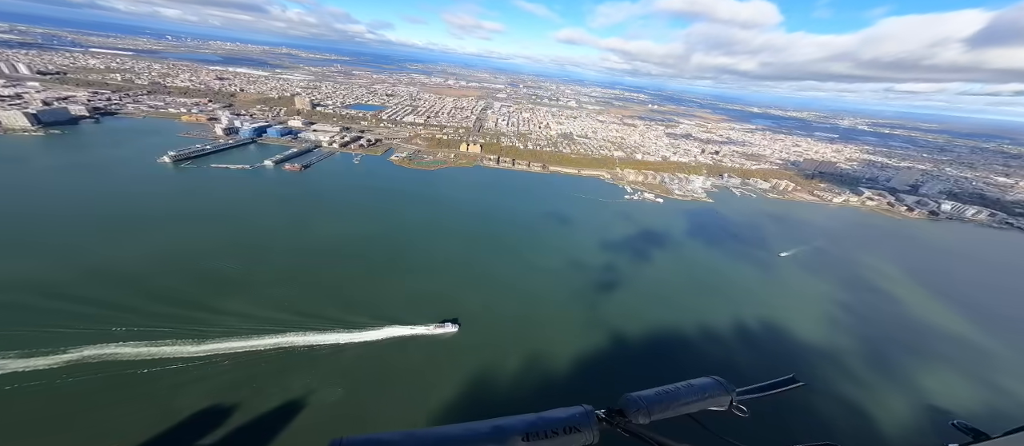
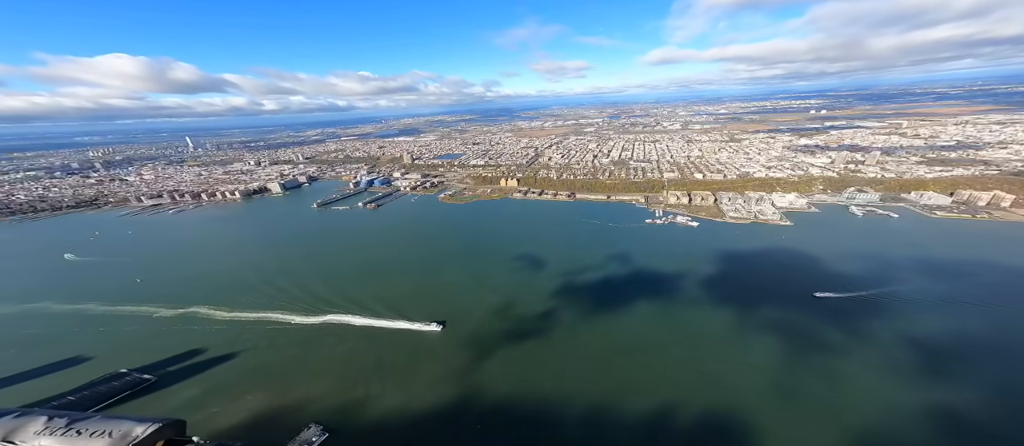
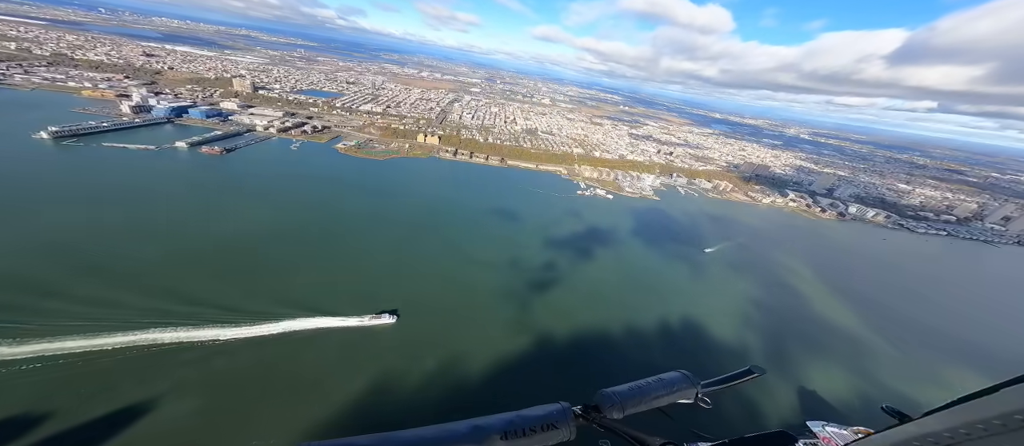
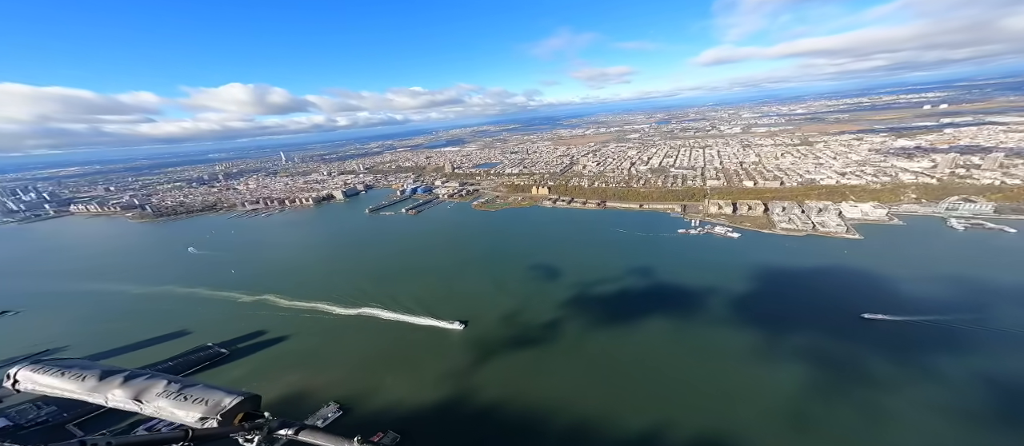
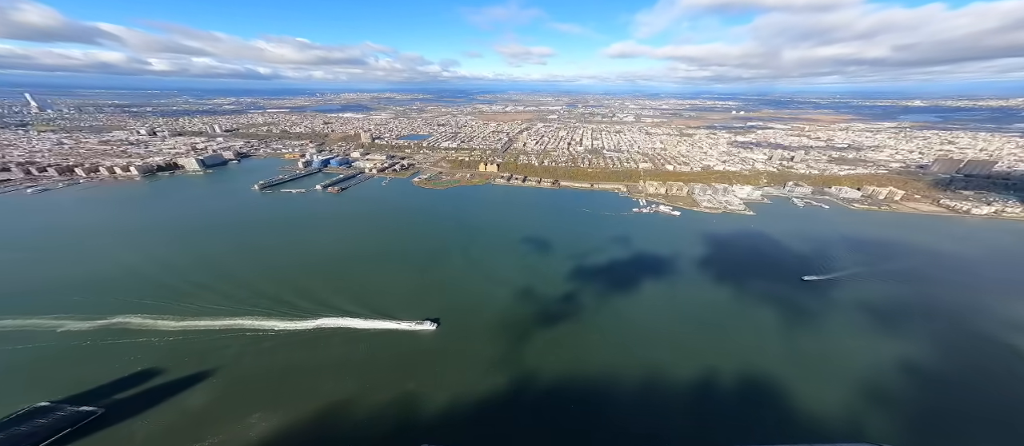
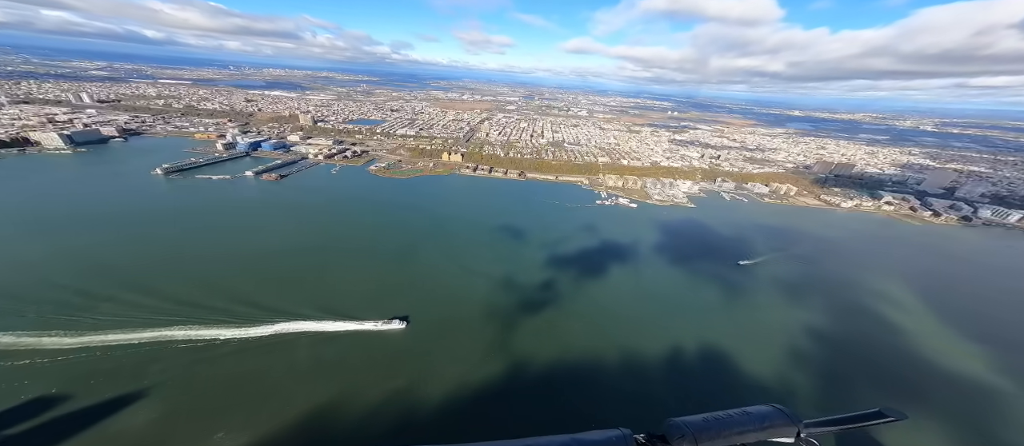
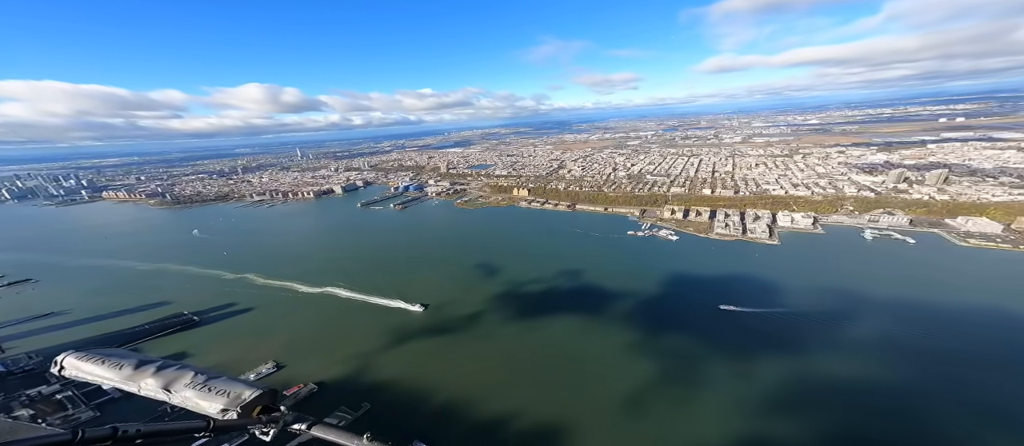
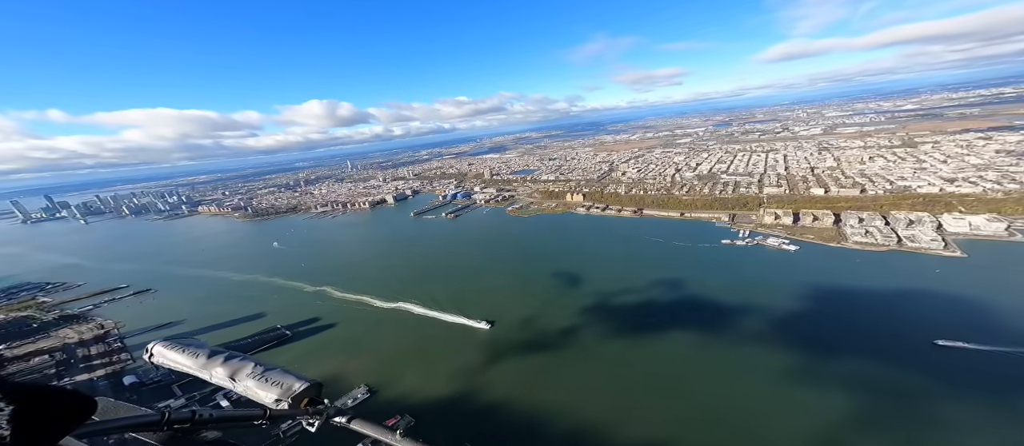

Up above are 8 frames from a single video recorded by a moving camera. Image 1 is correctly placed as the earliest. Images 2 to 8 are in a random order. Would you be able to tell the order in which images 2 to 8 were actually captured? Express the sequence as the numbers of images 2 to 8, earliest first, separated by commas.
3, 6, 5, 2, 4, 8, 7
